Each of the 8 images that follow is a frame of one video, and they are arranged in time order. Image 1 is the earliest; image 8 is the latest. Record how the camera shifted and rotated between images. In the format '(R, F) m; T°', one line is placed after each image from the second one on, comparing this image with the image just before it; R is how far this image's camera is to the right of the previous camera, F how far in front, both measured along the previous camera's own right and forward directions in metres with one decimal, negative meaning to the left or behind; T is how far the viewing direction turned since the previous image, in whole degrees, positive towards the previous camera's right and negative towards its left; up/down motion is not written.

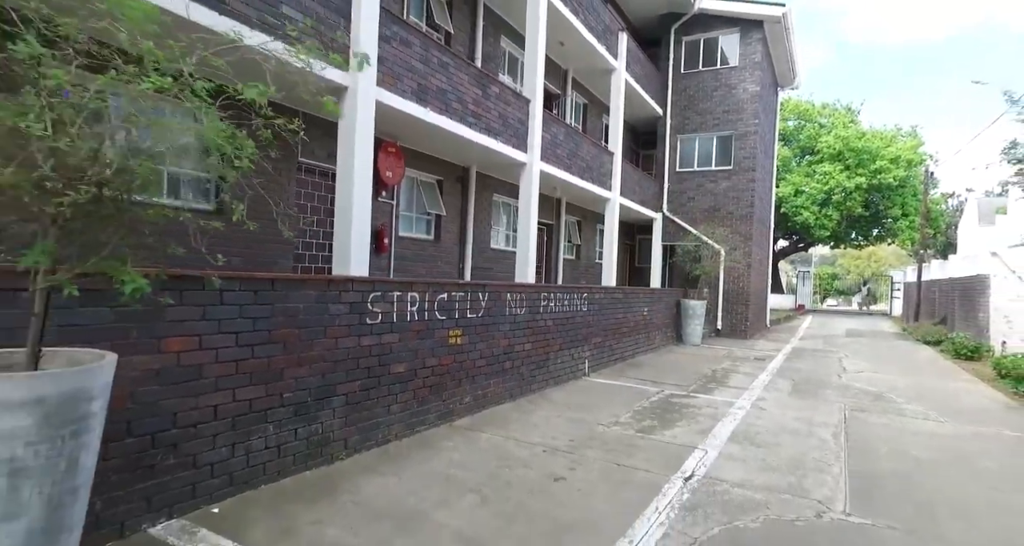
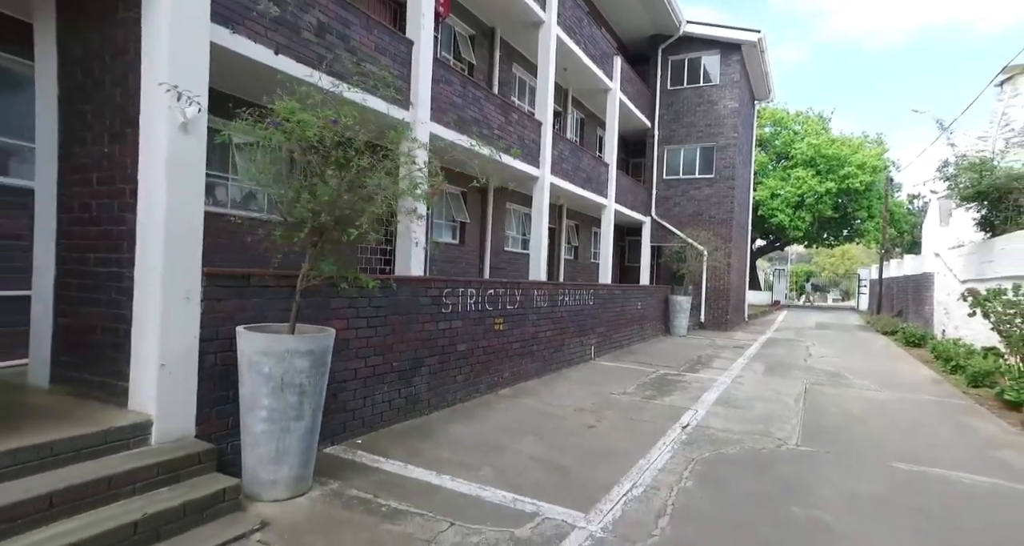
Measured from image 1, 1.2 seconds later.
(-0.7, -1.6) m; +2°
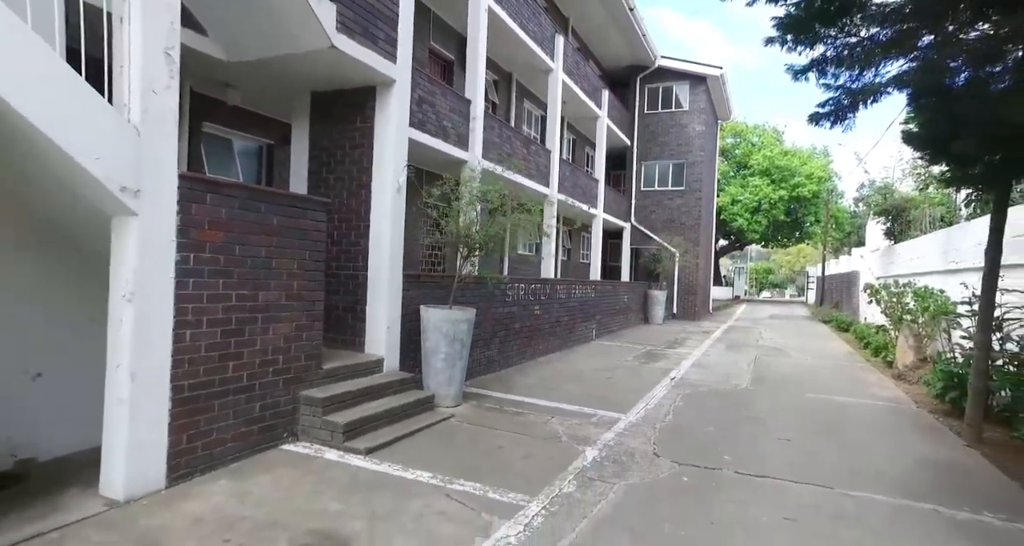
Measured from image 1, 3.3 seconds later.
(-1.2, -2.8) m; +3°
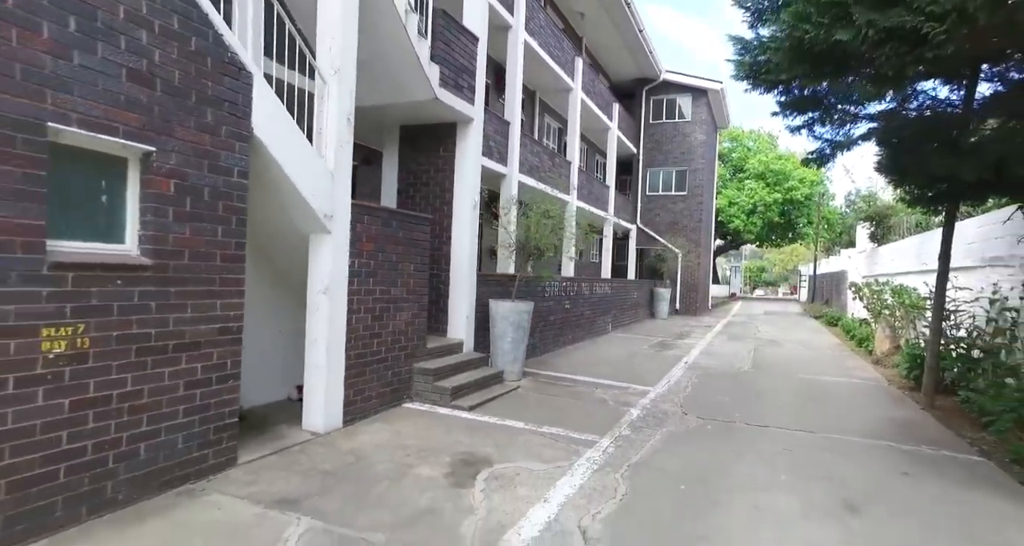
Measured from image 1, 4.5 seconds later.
(-0.8, -1.6) m; +1°
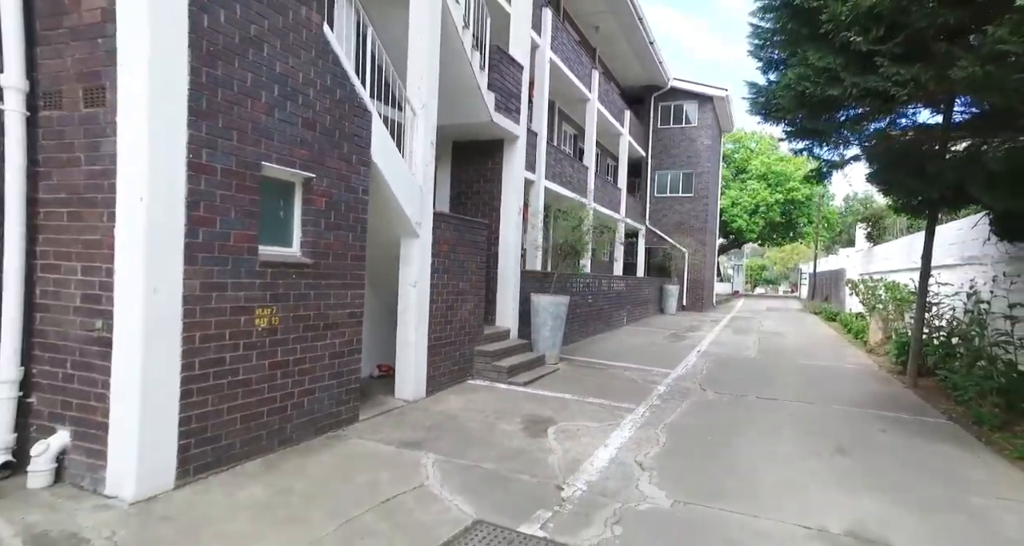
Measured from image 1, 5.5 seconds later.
(-0.6, -1.2) m; 0°
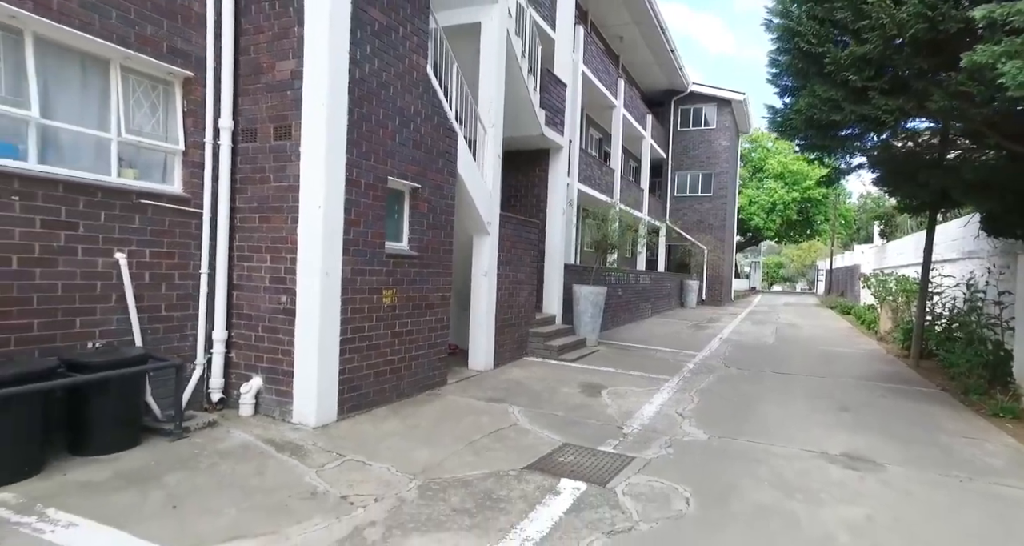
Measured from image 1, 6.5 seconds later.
(-0.5, -1.3) m; -1°
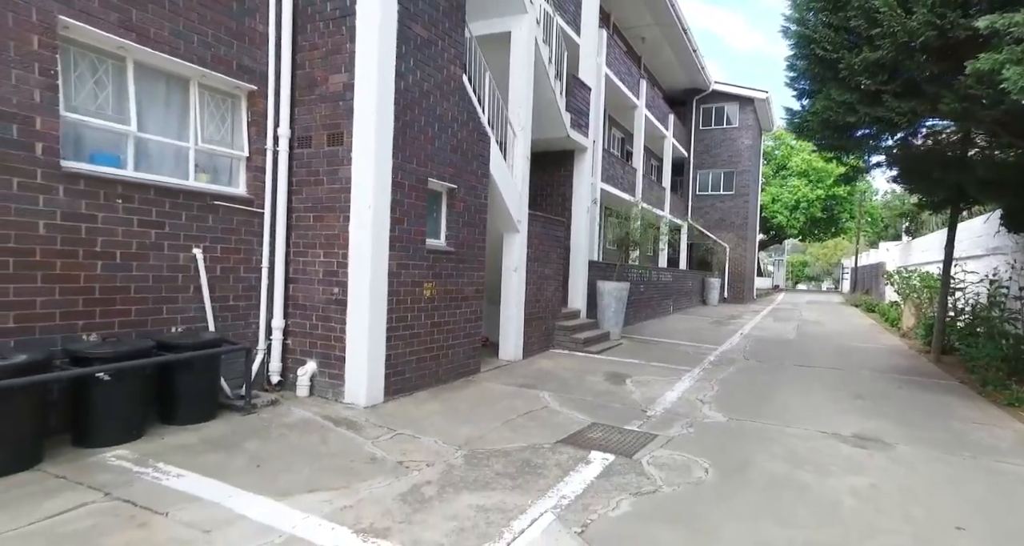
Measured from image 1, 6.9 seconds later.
(-0.1, -0.4) m; -2°
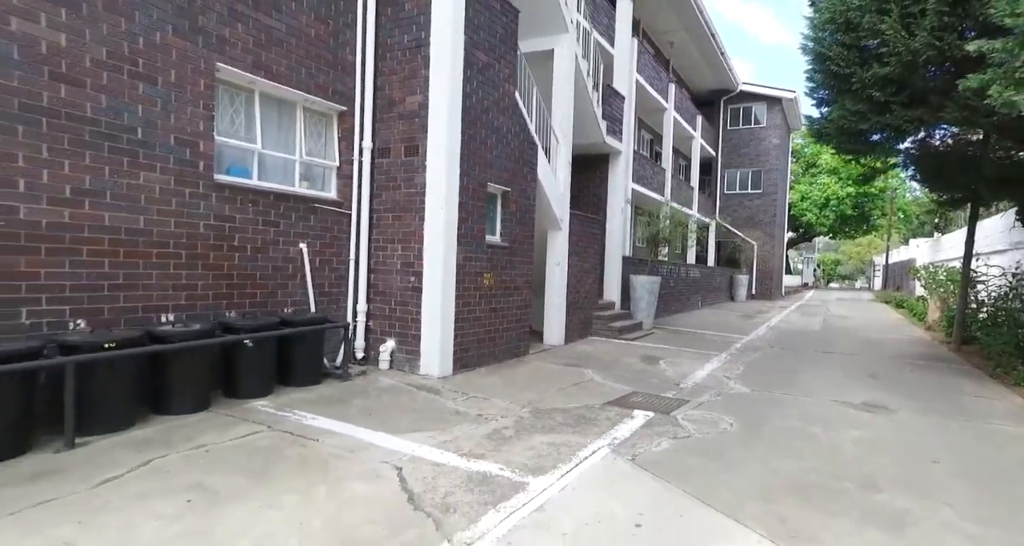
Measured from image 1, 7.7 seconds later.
(-0.3, -0.9) m; -2°
